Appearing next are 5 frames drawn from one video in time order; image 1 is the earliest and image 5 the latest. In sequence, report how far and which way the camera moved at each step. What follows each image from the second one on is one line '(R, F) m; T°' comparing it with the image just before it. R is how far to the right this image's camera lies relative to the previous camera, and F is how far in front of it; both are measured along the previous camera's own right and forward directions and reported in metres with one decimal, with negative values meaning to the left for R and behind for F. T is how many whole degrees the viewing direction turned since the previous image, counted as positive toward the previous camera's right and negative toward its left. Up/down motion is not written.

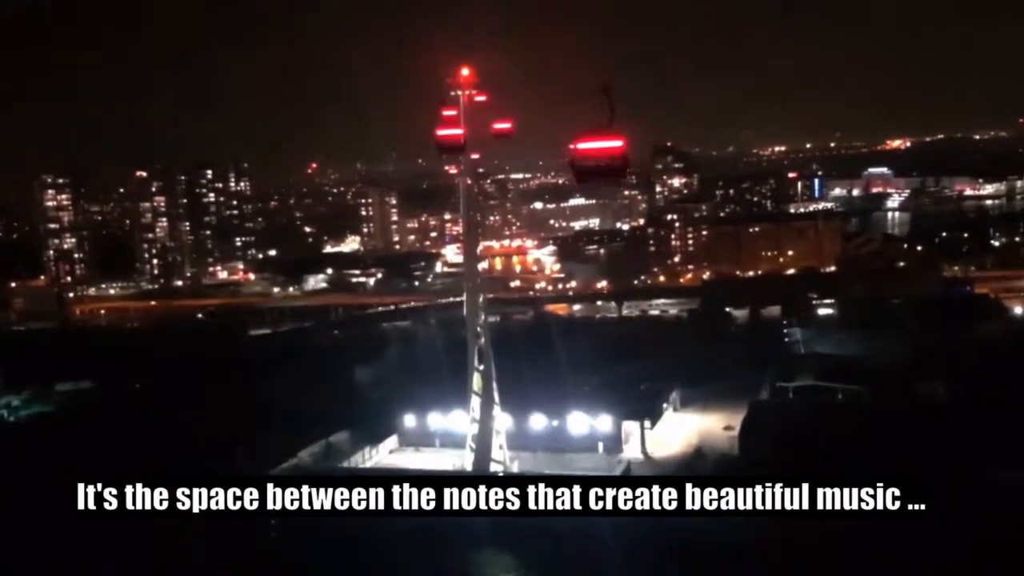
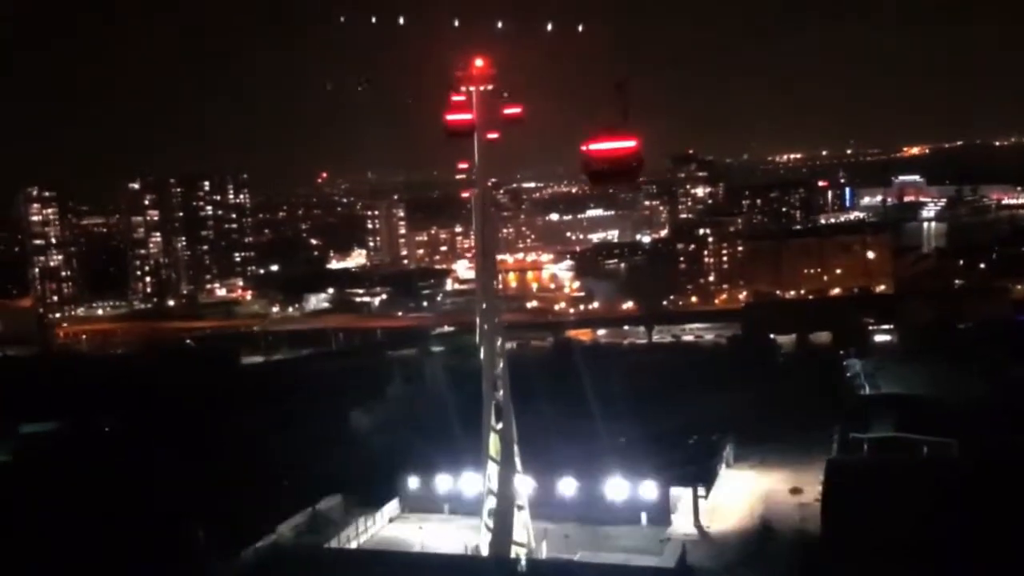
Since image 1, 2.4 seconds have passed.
(-0.1, +0.9) m; -1°
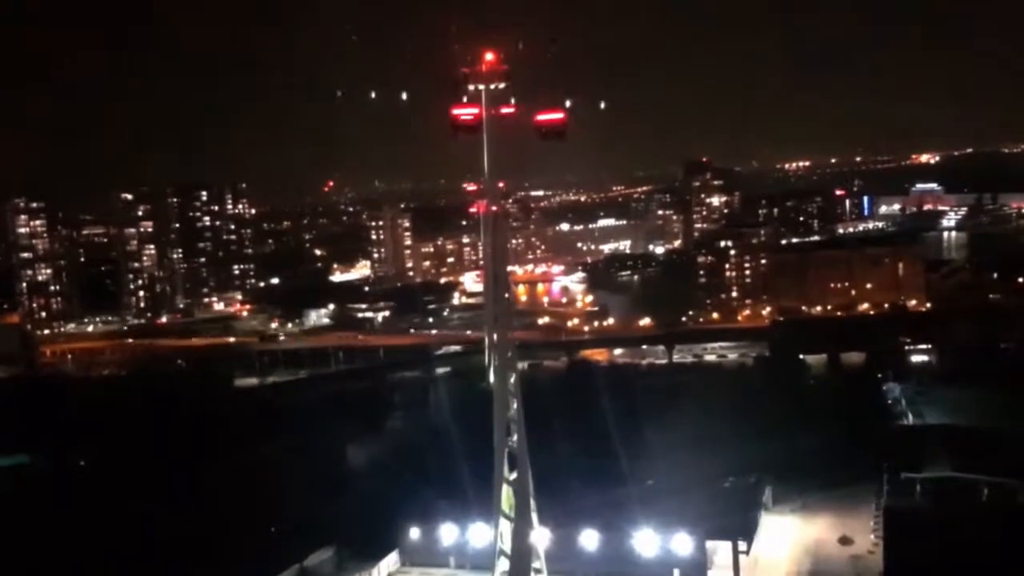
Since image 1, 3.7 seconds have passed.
(0.0, +0.5) m; 0°
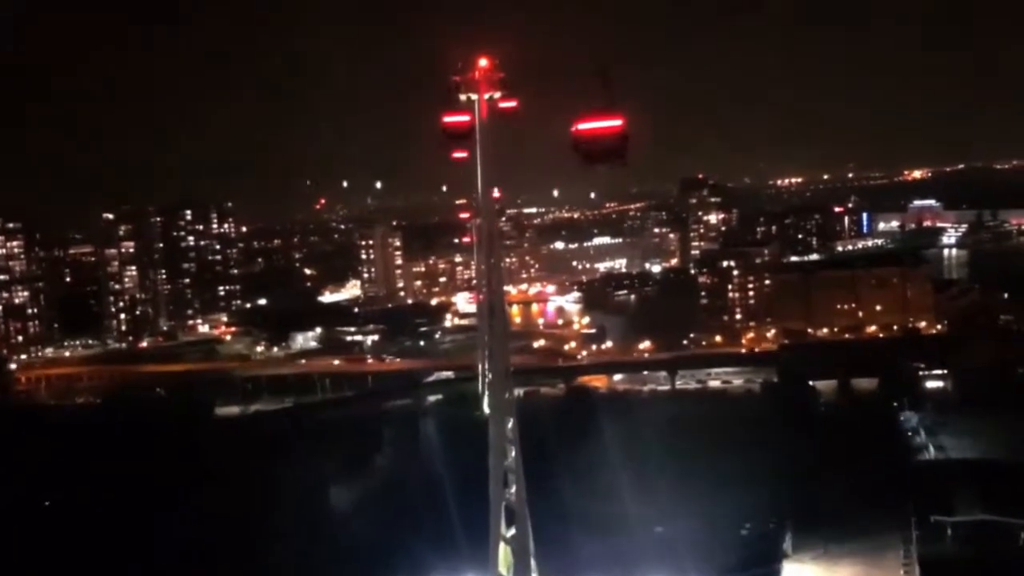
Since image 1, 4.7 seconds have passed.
(0.0, +0.3) m; 0°
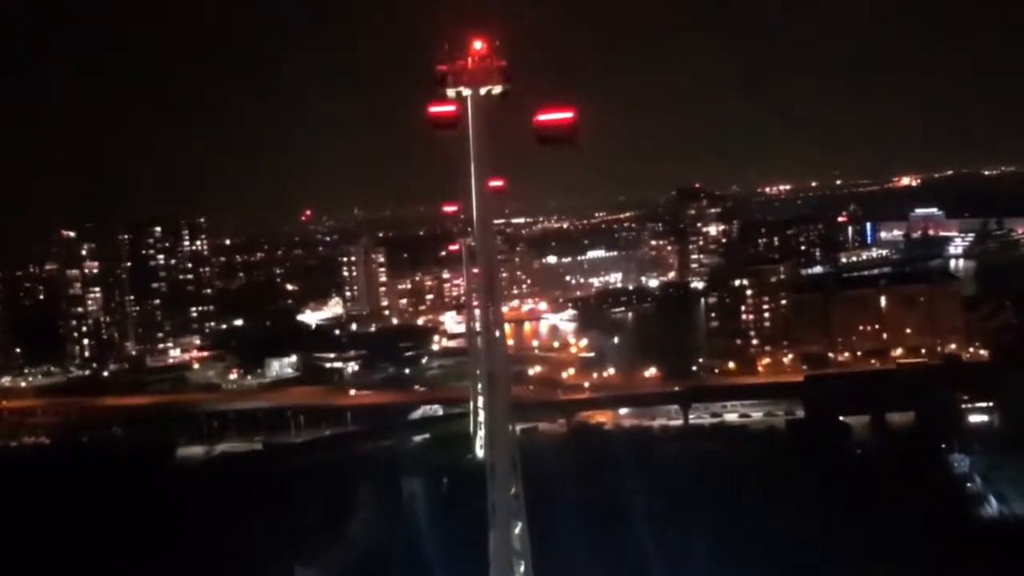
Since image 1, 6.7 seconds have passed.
(0.0, +0.7) m; +1°
